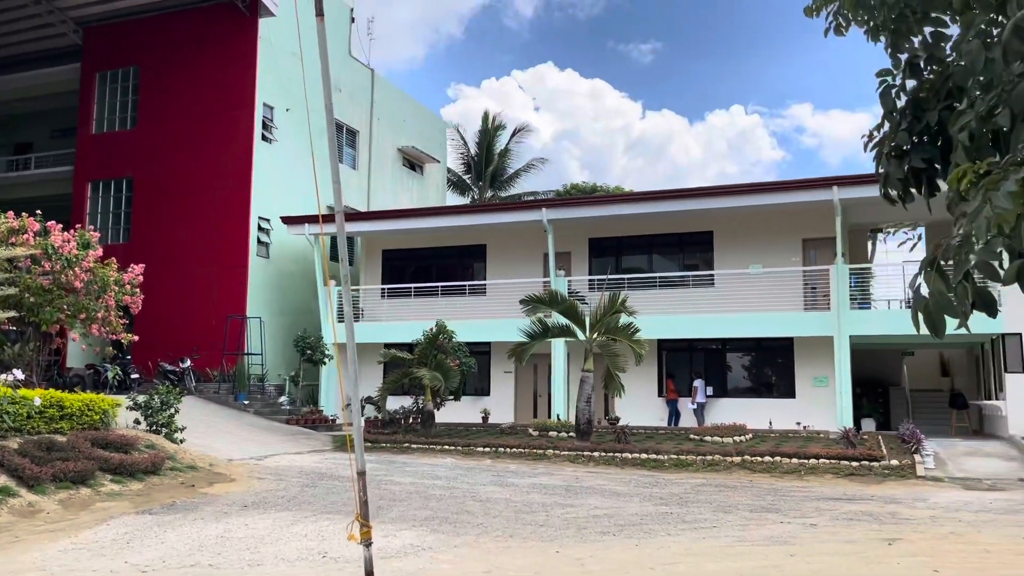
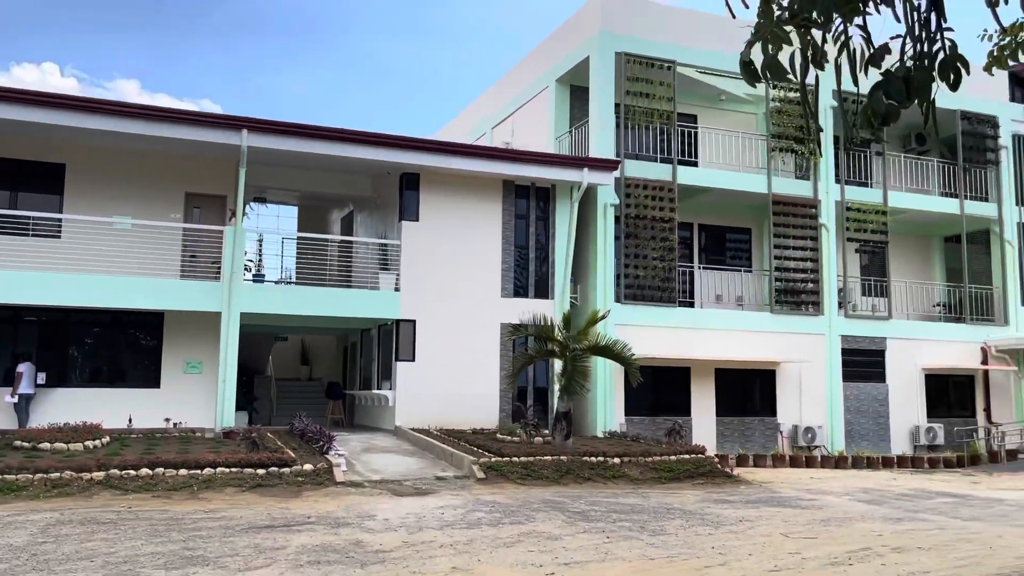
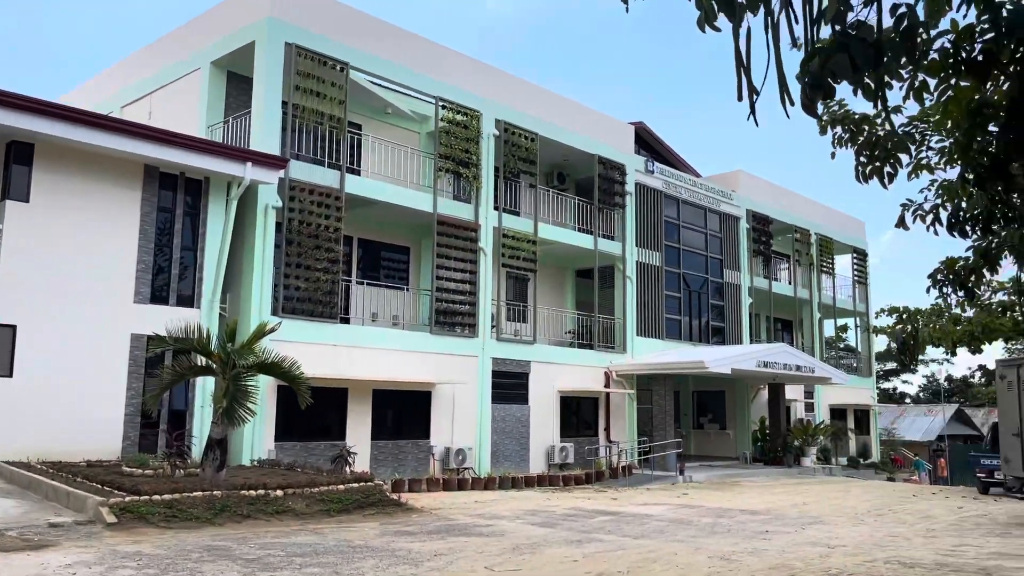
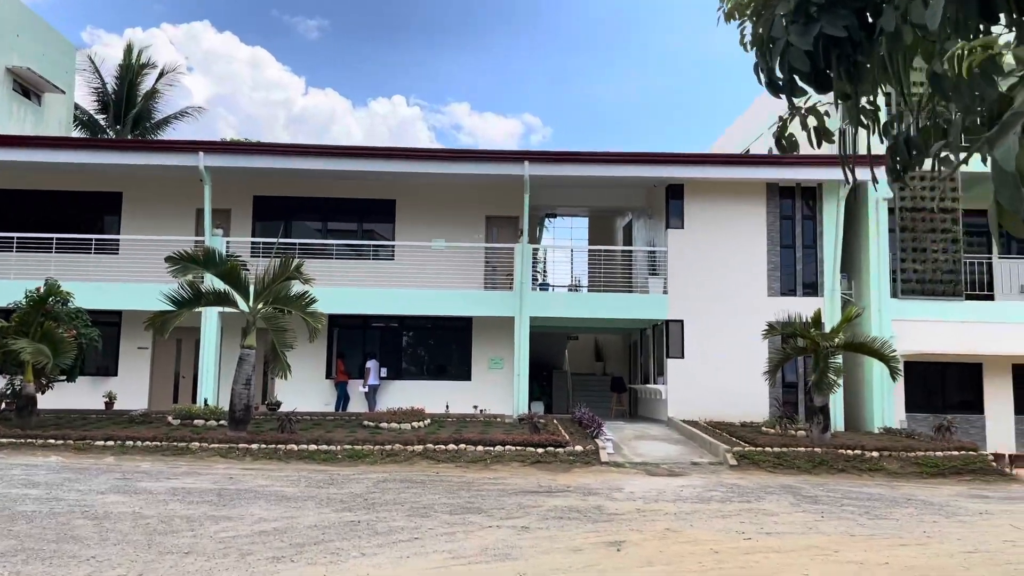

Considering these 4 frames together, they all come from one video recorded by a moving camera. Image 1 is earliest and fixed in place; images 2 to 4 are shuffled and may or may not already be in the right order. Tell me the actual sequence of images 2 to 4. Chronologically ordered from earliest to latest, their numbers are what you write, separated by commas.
4, 2, 3
